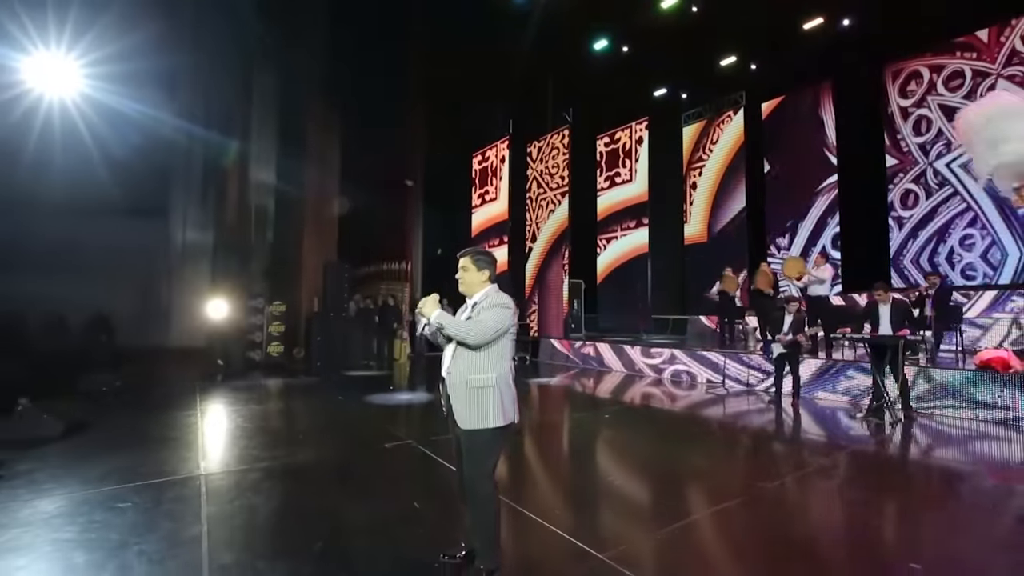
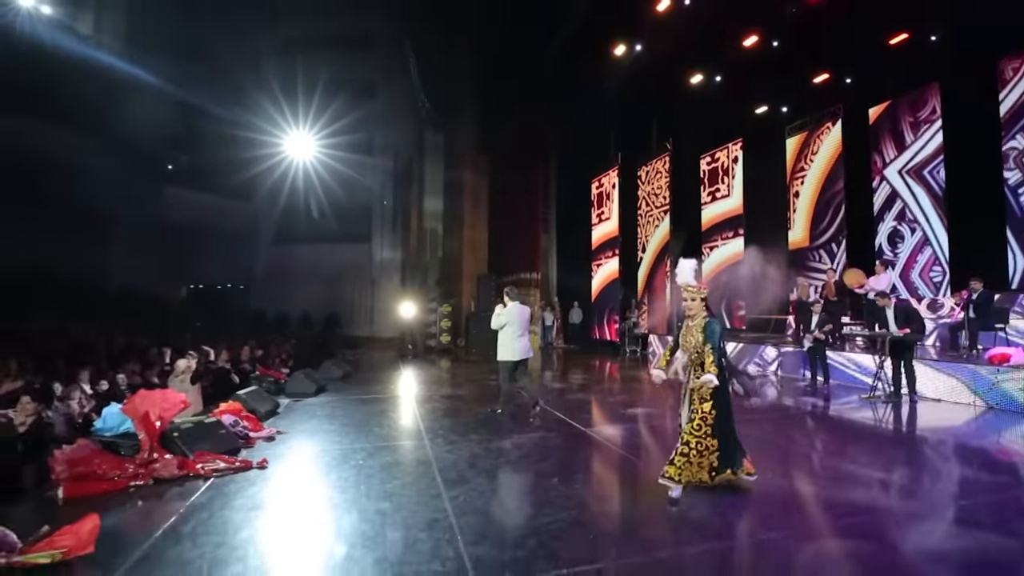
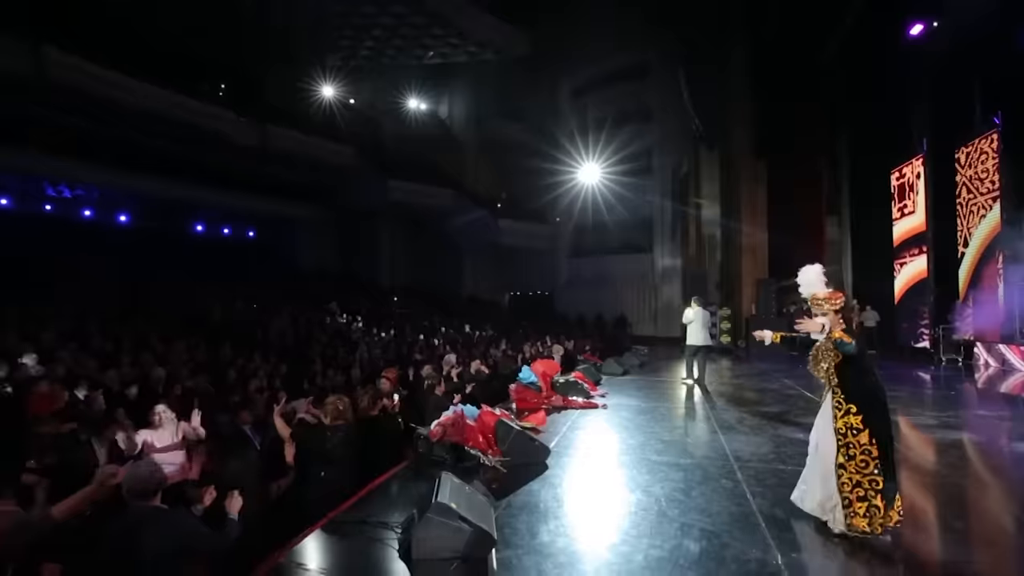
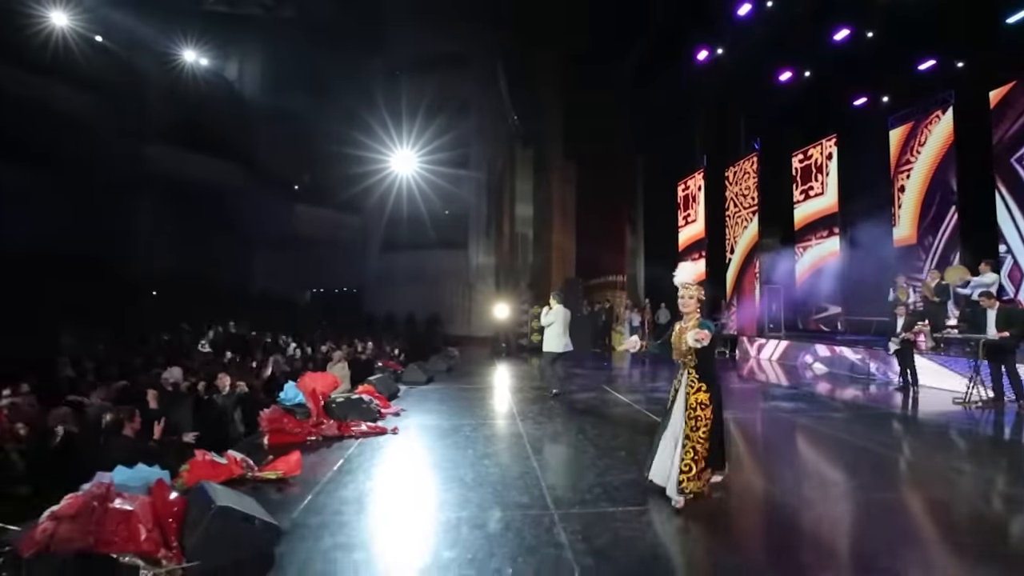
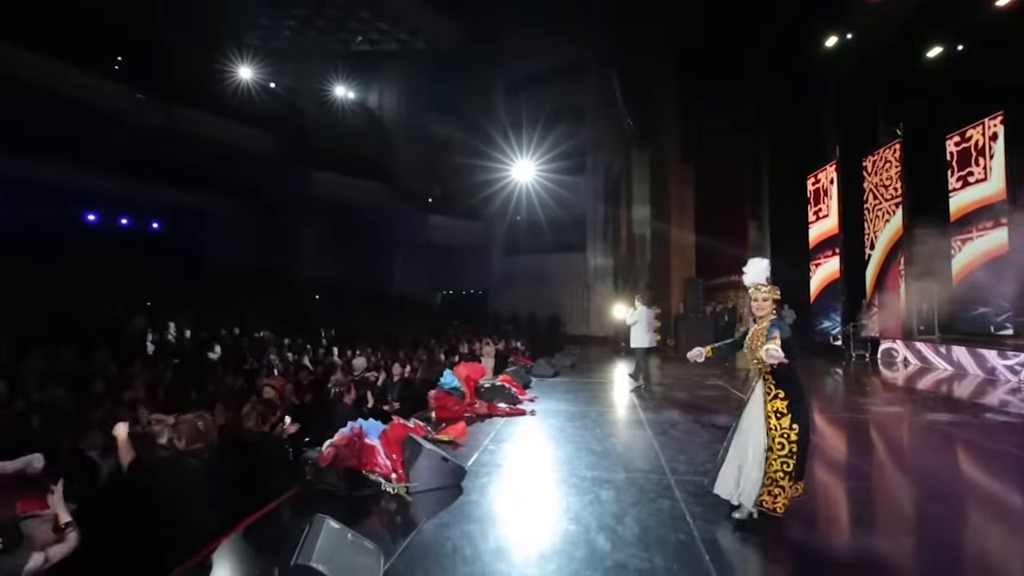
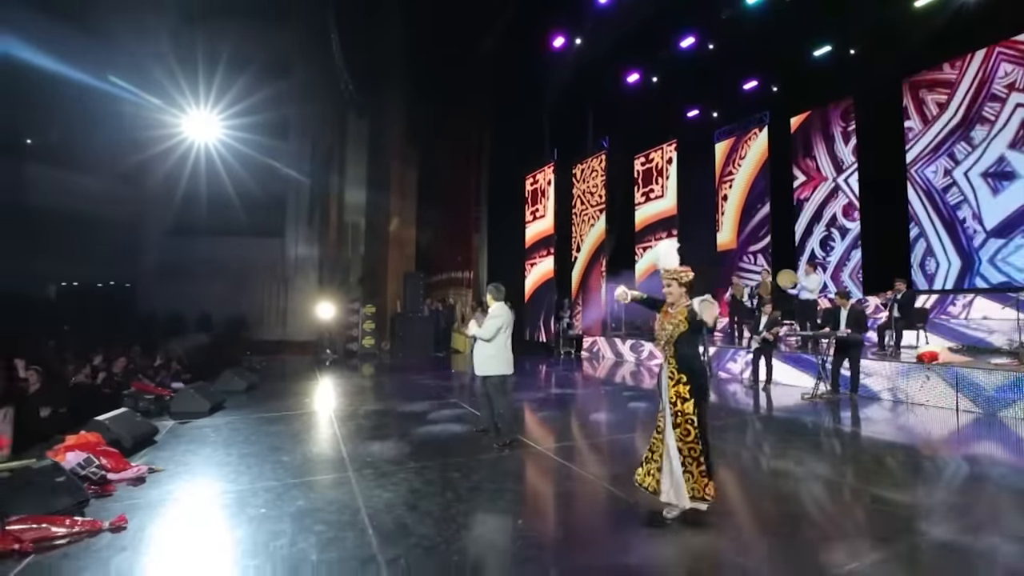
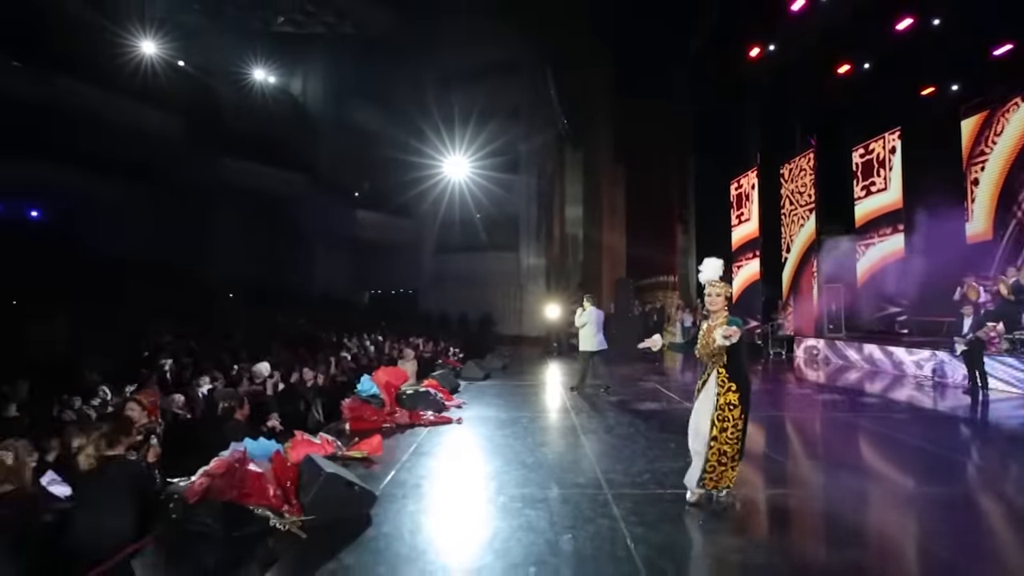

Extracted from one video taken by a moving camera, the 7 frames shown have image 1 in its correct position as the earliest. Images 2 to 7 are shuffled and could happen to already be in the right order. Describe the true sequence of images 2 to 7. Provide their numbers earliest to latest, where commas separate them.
6, 2, 4, 7, 5, 3
